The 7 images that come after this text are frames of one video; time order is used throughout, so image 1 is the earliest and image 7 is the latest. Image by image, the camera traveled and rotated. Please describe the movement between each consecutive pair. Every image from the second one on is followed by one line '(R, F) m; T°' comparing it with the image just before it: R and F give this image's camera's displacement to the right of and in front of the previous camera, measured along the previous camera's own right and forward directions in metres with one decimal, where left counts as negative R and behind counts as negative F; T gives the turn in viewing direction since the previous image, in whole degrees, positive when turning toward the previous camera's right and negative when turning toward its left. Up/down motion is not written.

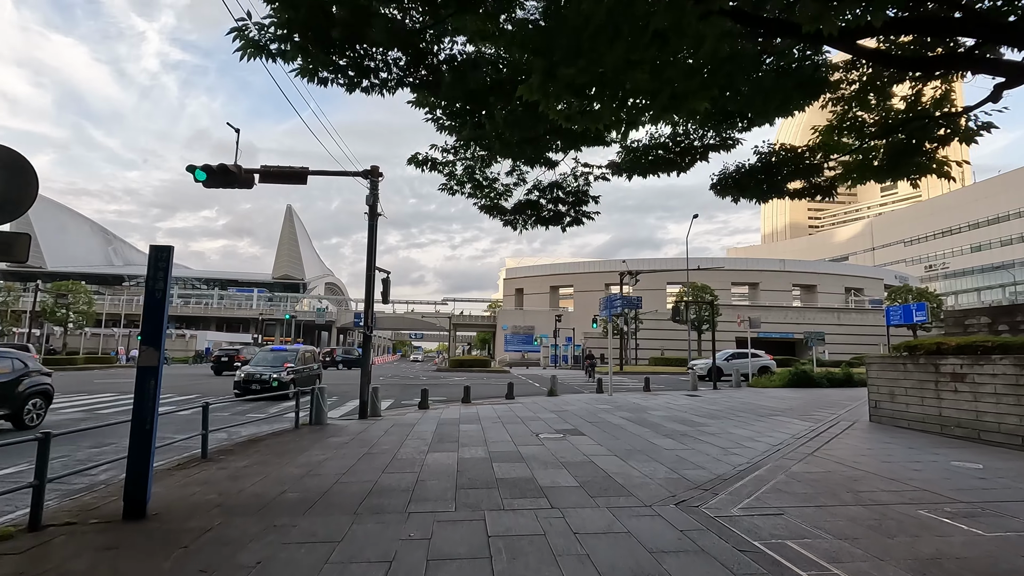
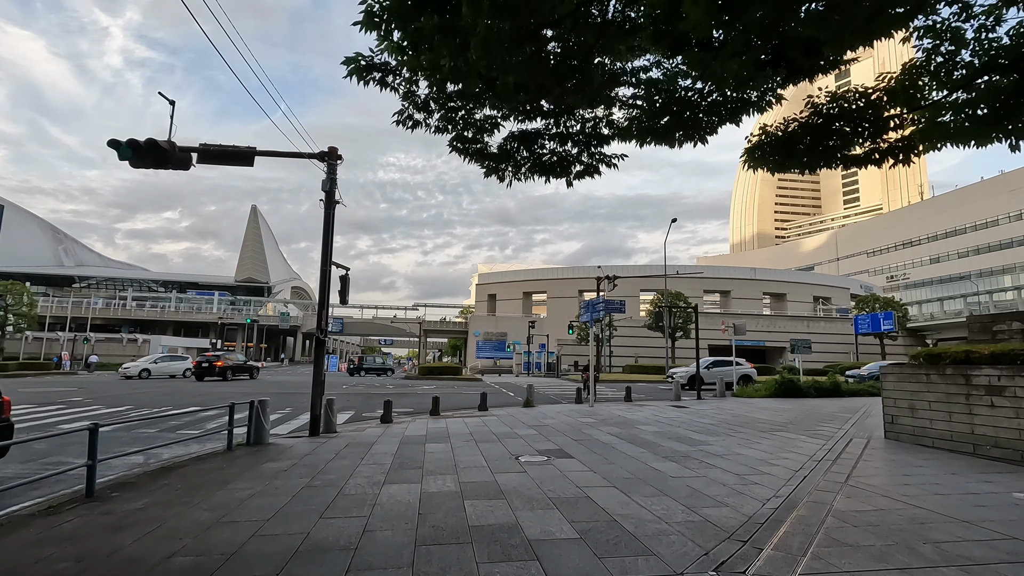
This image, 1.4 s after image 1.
(-0.1, +1.4) m; +3°
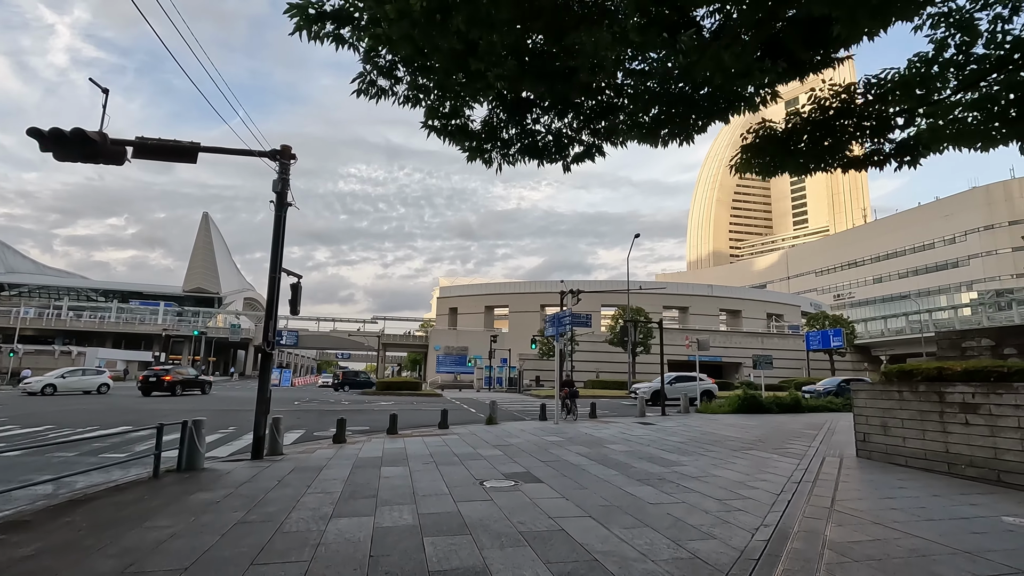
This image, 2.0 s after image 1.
(-0.1, +0.6) m; +4°
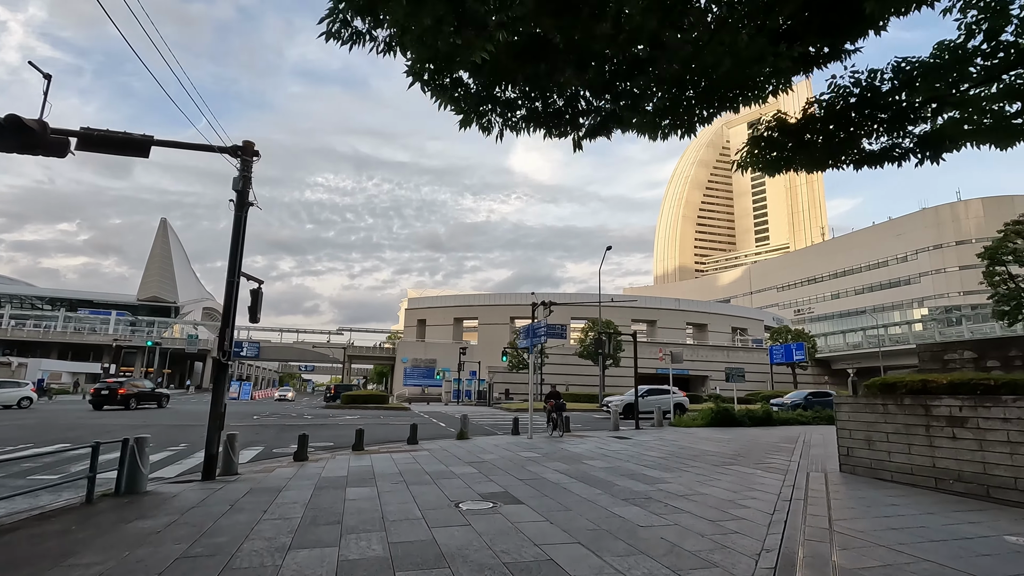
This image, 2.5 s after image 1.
(-0.2, +0.5) m; +4°
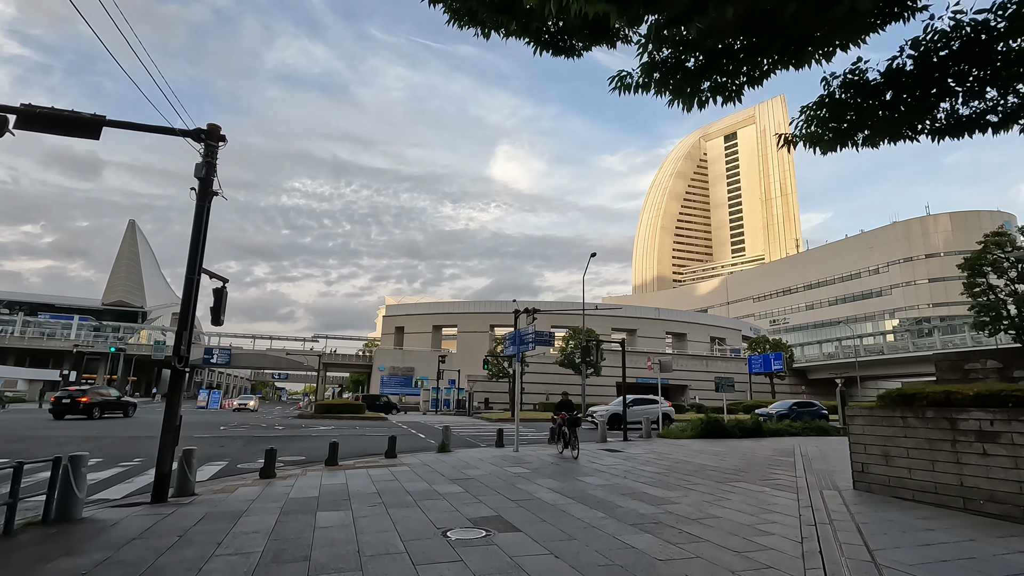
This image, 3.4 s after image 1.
(-0.2, +0.8) m; +2°
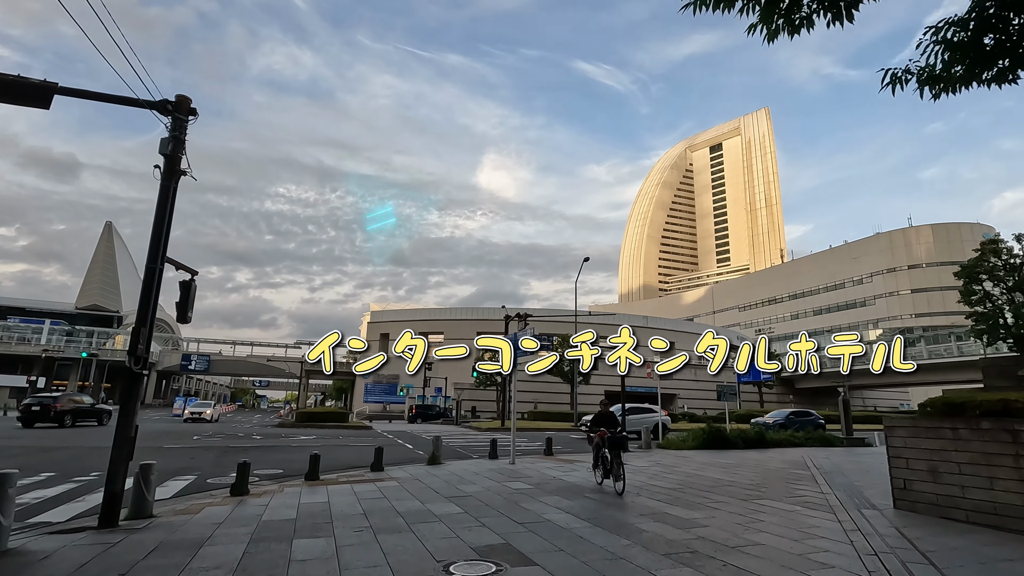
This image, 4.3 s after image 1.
(-0.3, +0.9) m; +2°
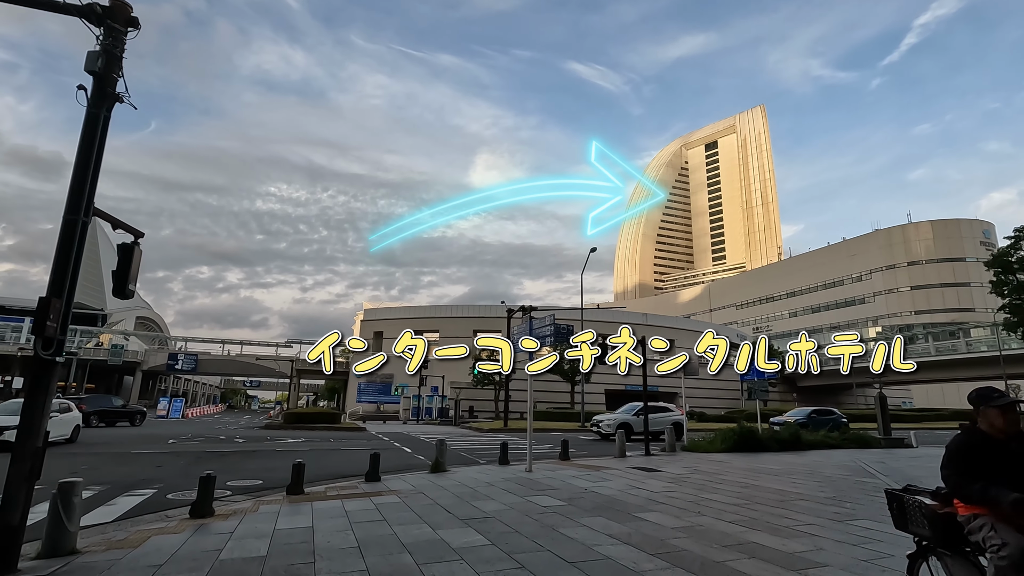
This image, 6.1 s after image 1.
(-0.6, +1.9) m; +1°
